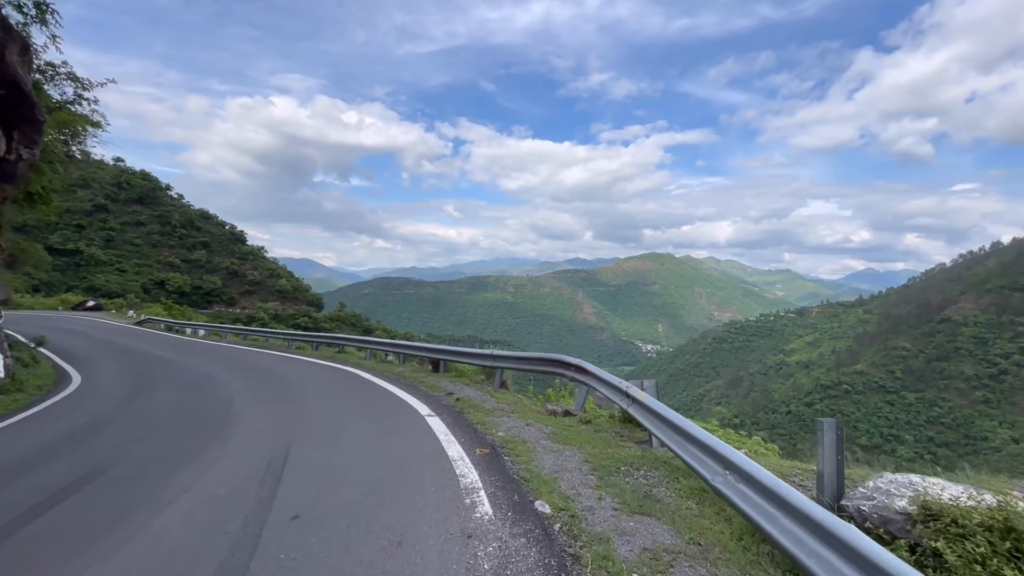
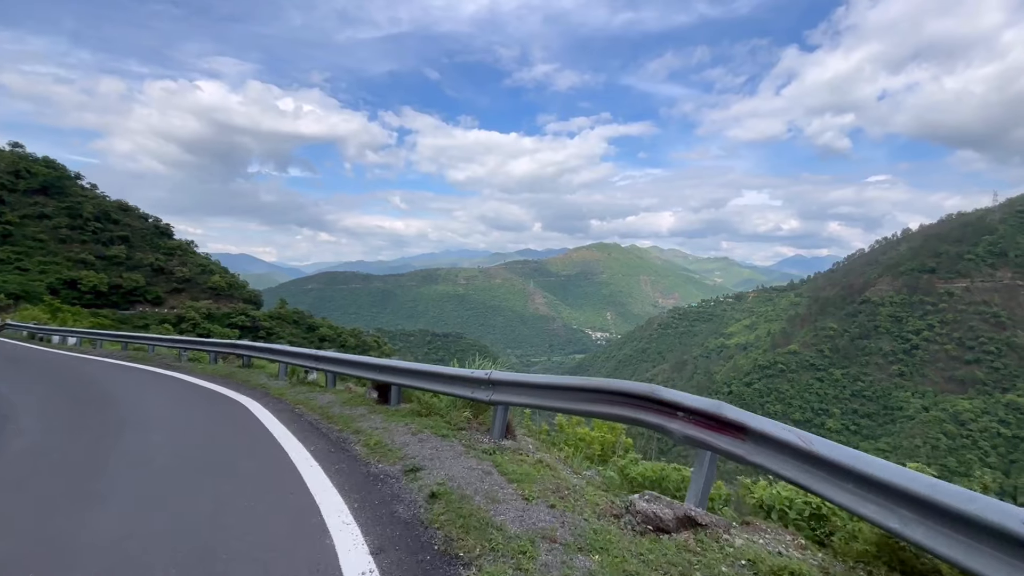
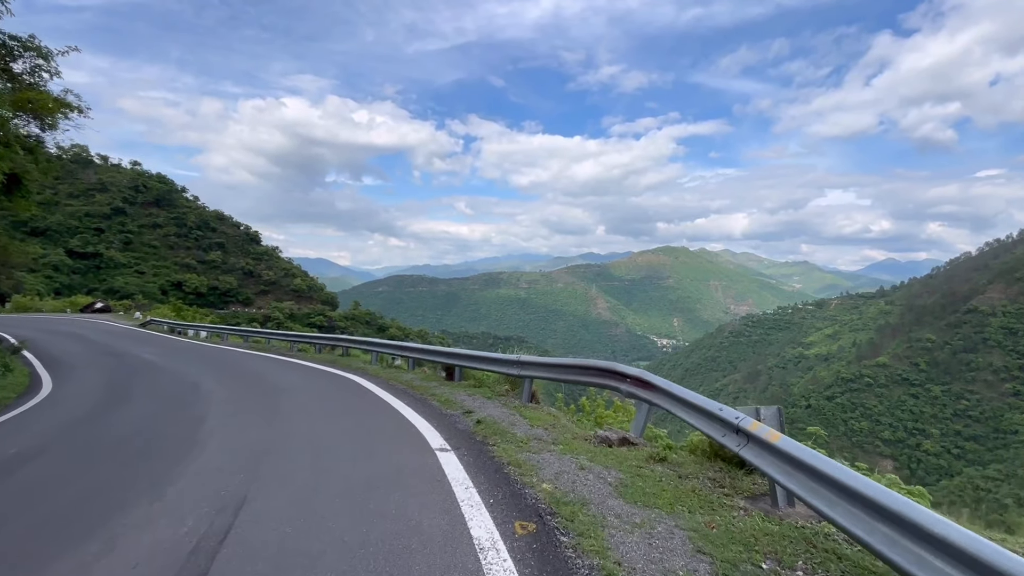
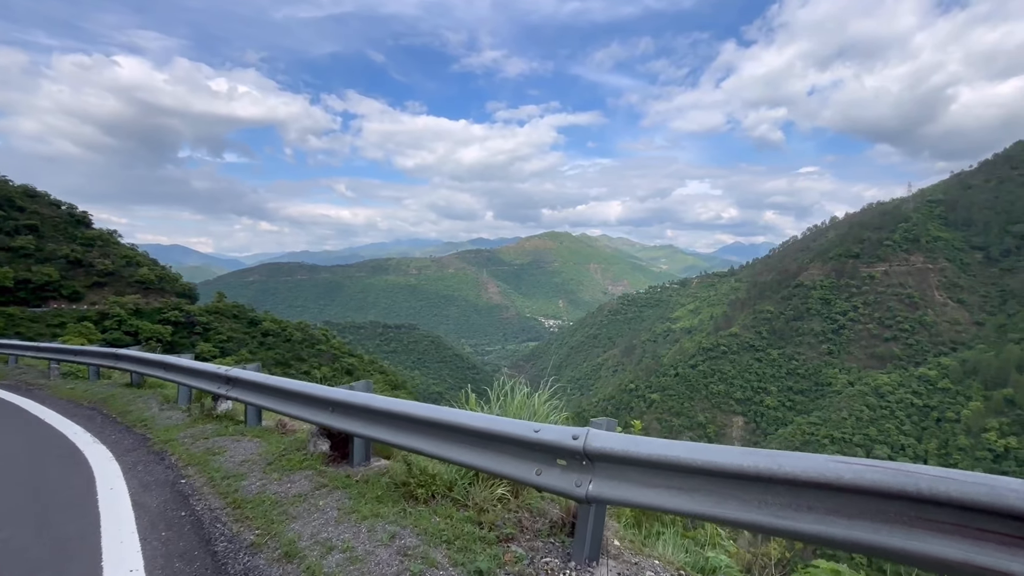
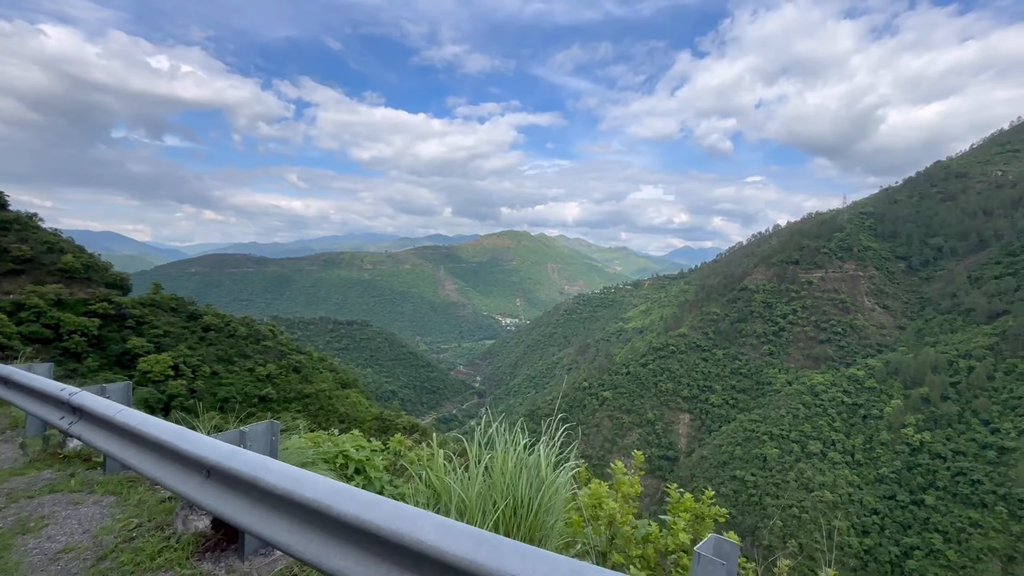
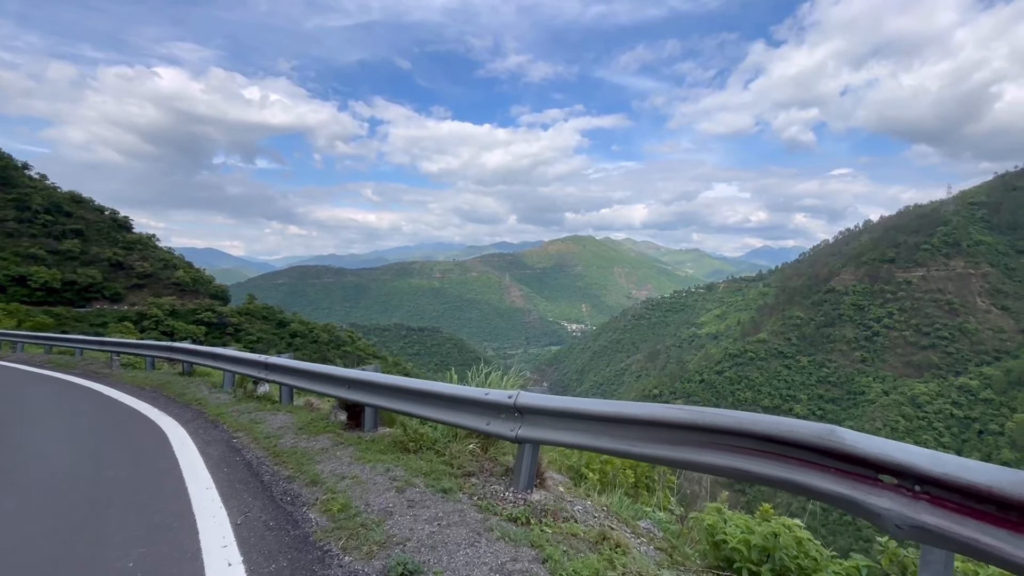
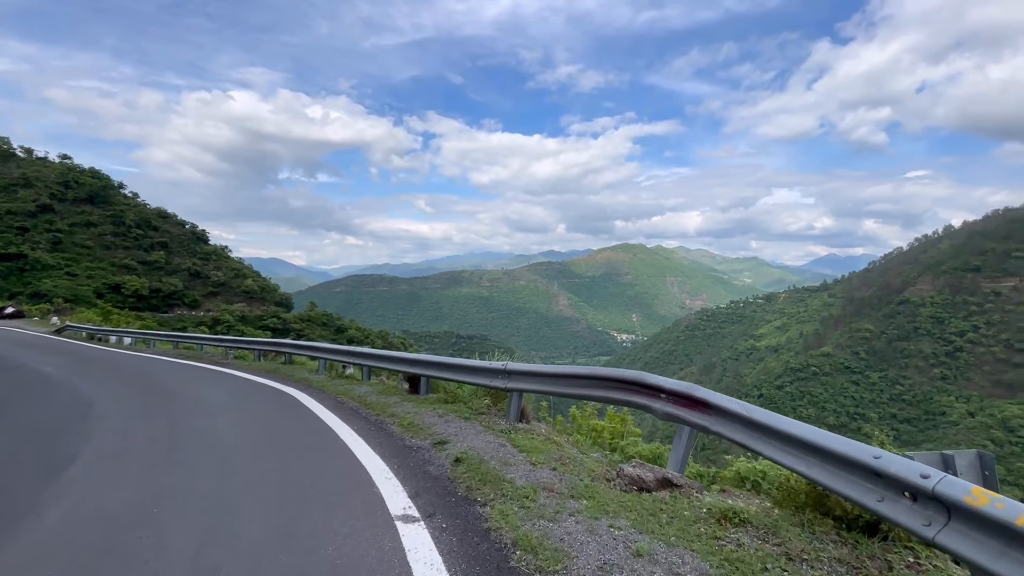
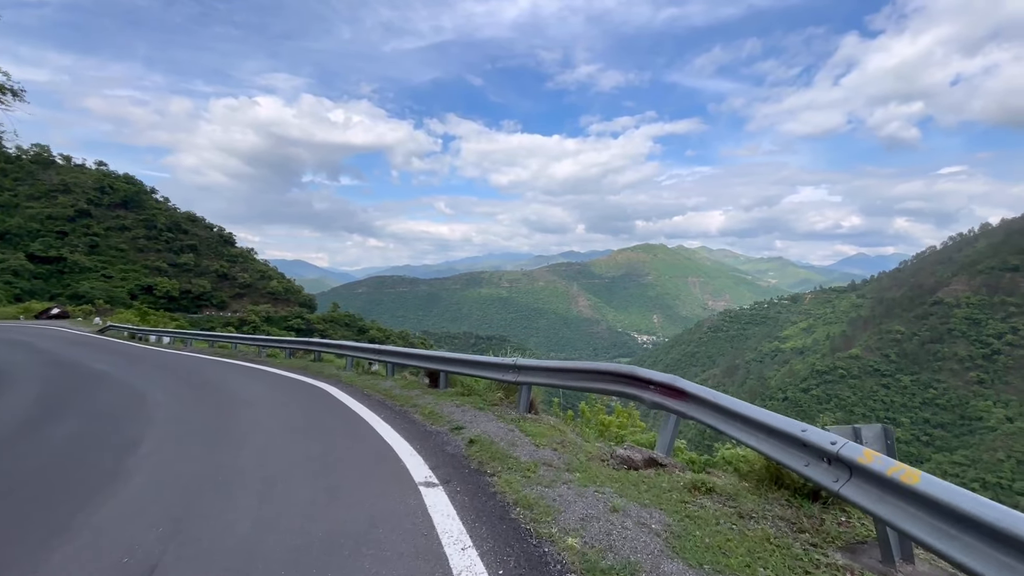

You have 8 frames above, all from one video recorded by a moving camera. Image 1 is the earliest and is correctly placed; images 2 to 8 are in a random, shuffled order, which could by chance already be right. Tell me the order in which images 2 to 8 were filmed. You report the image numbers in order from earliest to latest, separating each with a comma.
3, 8, 7, 2, 6, 4, 5
